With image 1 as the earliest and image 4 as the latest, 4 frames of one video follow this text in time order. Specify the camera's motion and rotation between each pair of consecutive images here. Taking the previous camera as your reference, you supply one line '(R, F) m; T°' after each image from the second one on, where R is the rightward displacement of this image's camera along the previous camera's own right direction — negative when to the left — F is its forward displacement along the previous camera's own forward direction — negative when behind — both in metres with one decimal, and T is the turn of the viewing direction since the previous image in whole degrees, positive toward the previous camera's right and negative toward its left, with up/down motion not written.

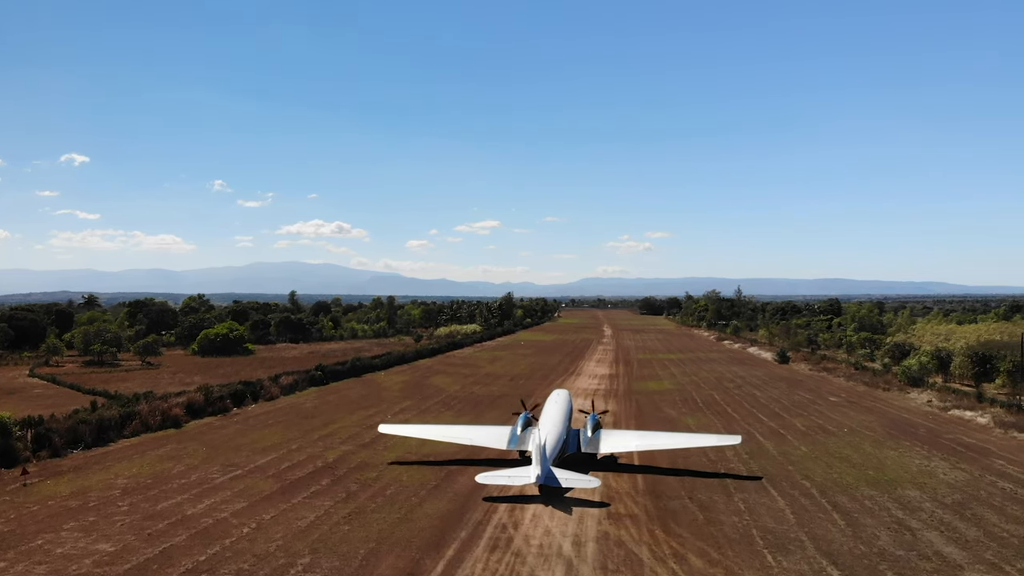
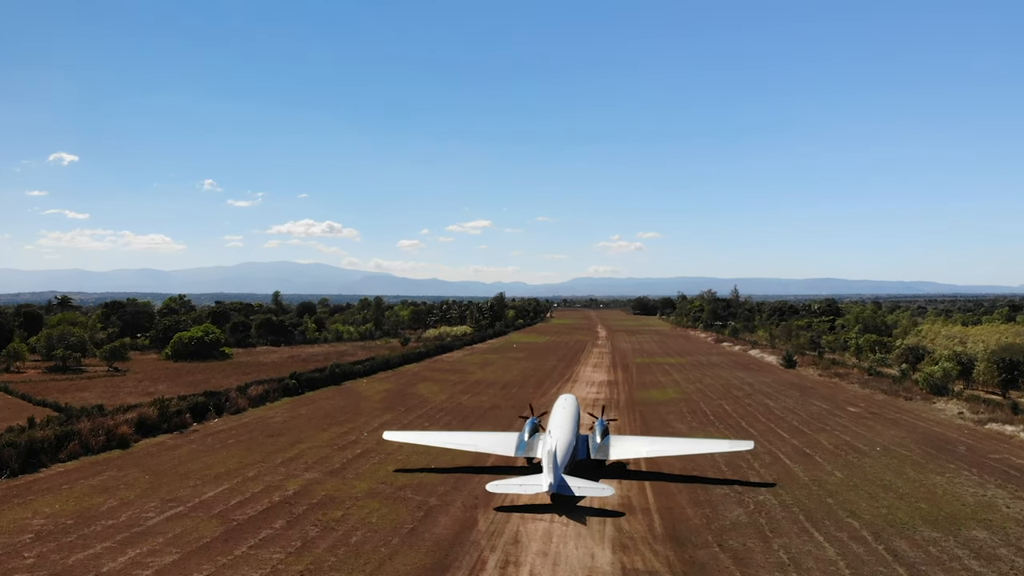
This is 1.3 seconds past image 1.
(0.0, +2.7) m; +1°
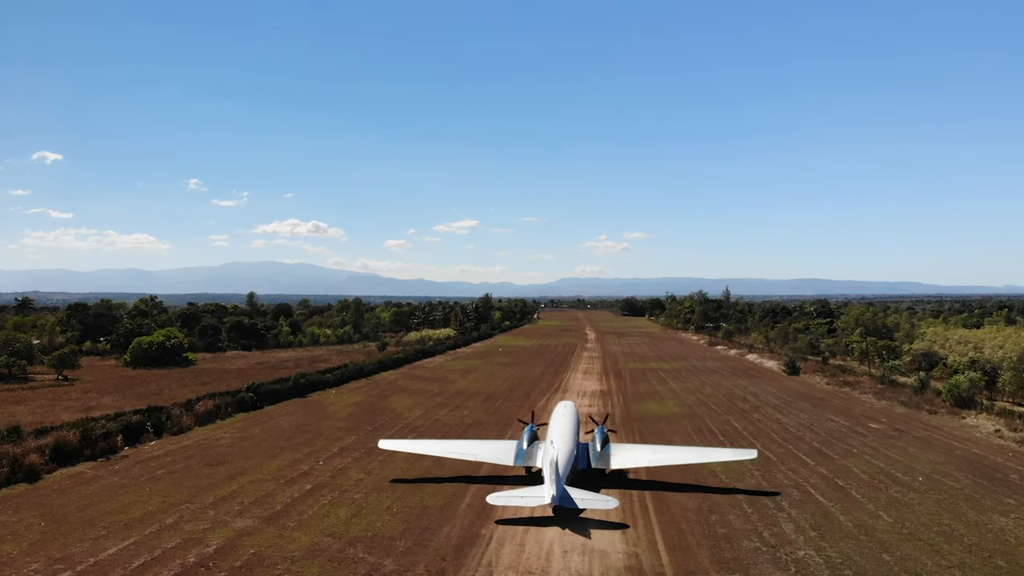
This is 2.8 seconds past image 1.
(+0.2, +3.2) m; +1°
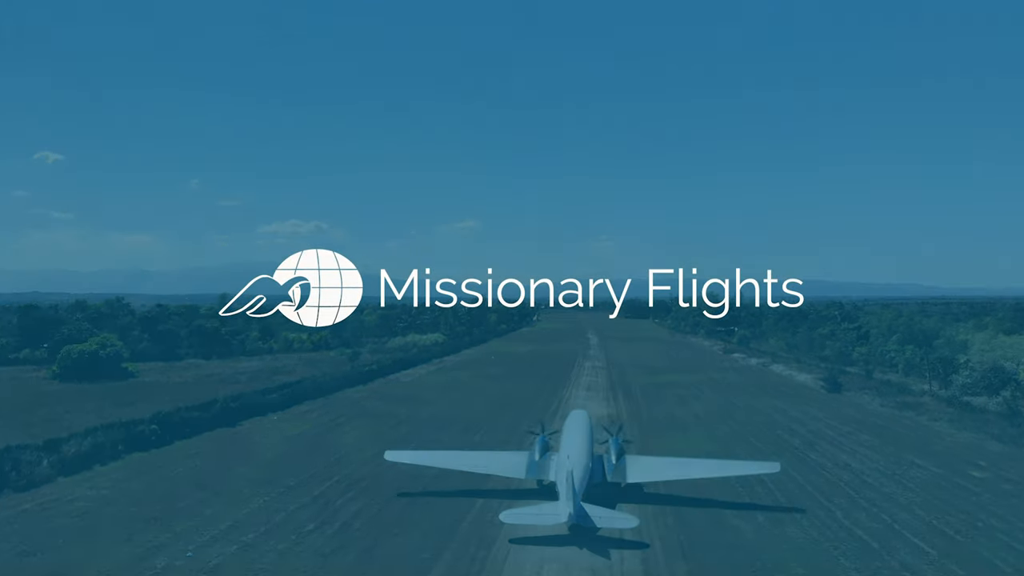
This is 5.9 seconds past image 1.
(+0.7, +6.6) m; 0°
